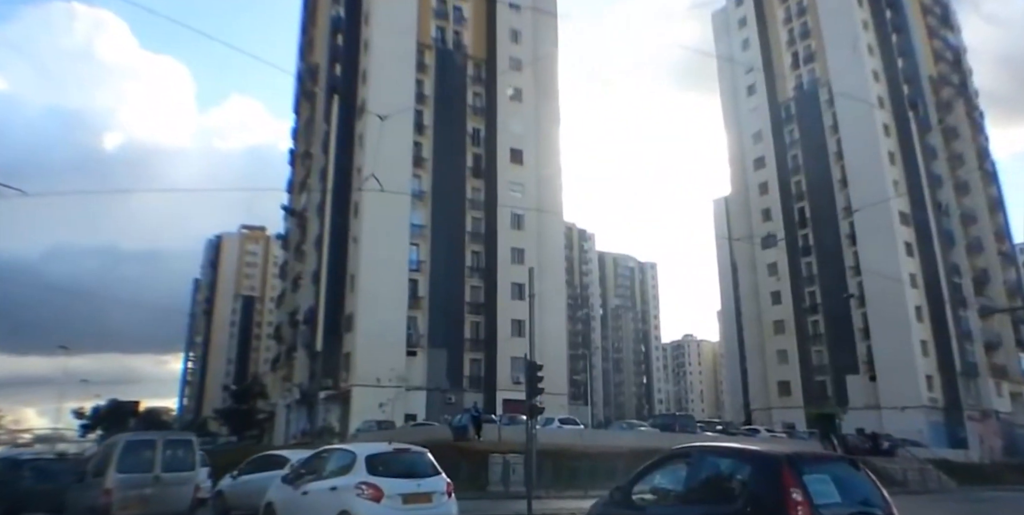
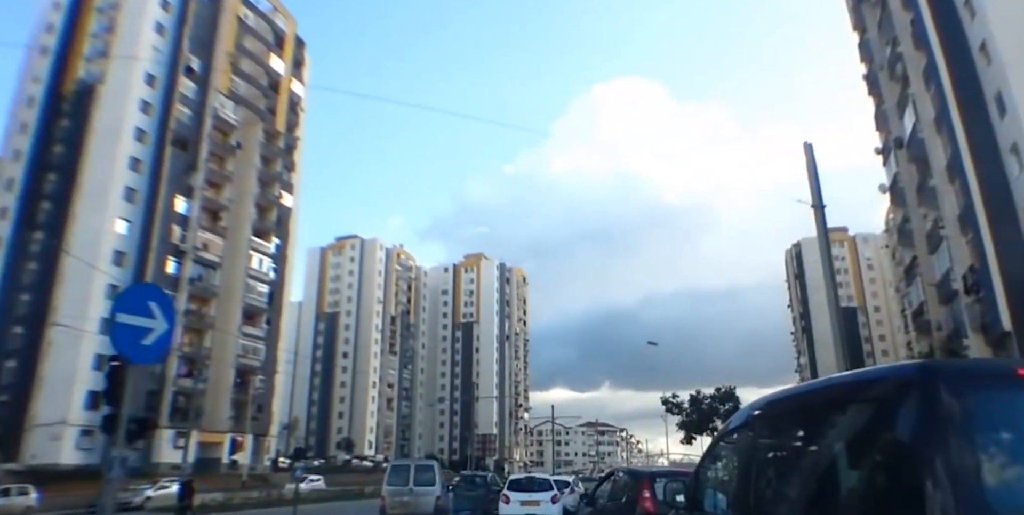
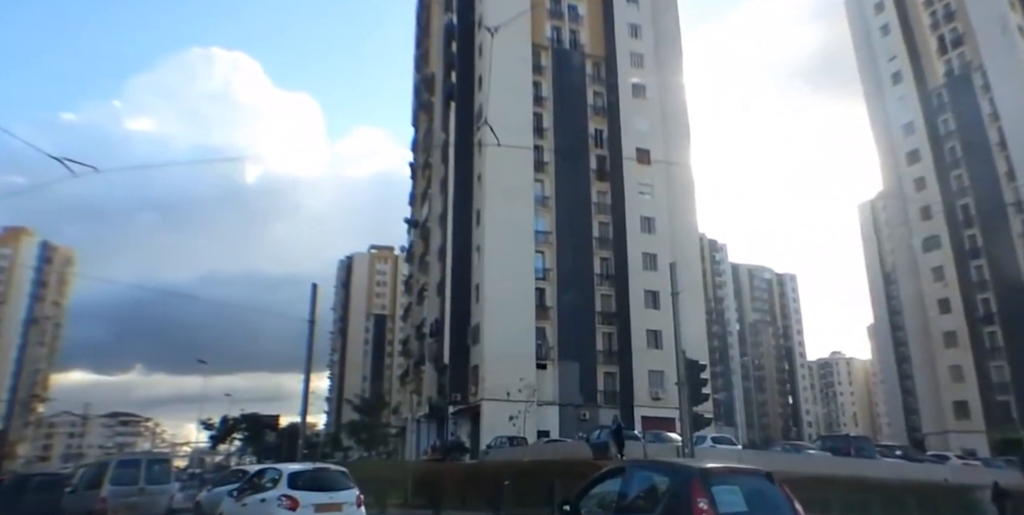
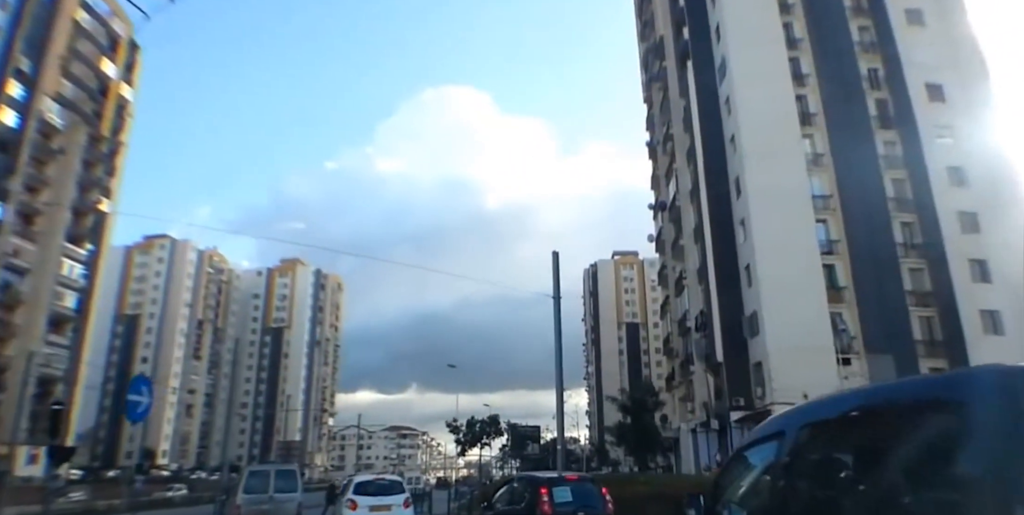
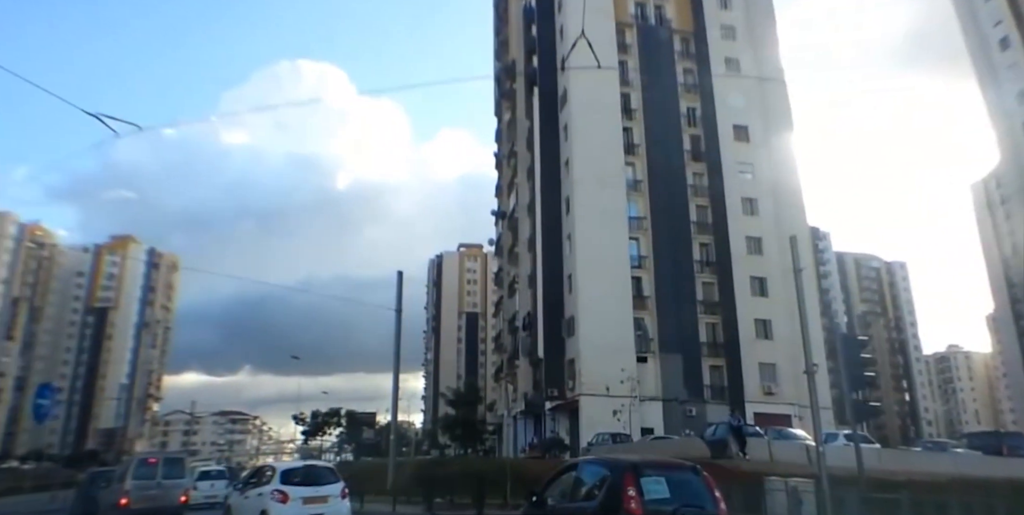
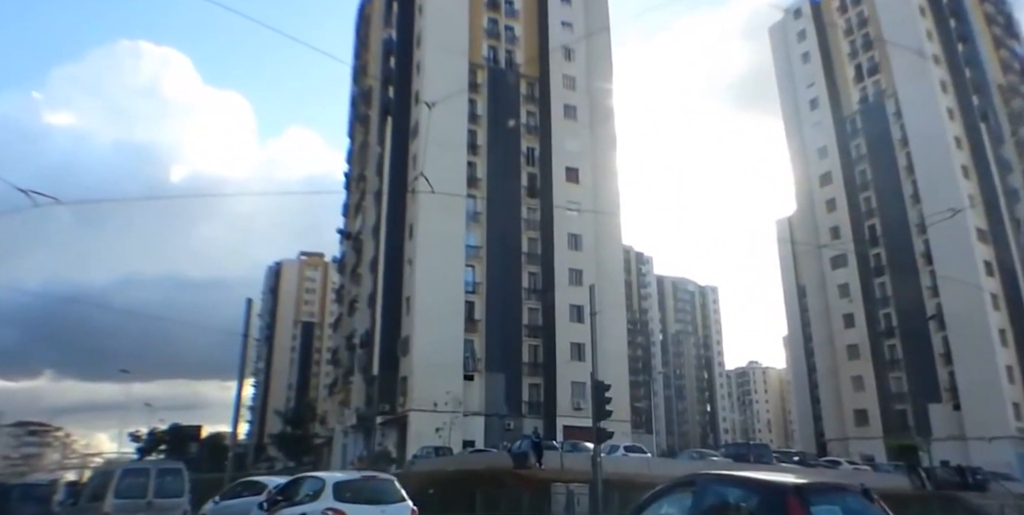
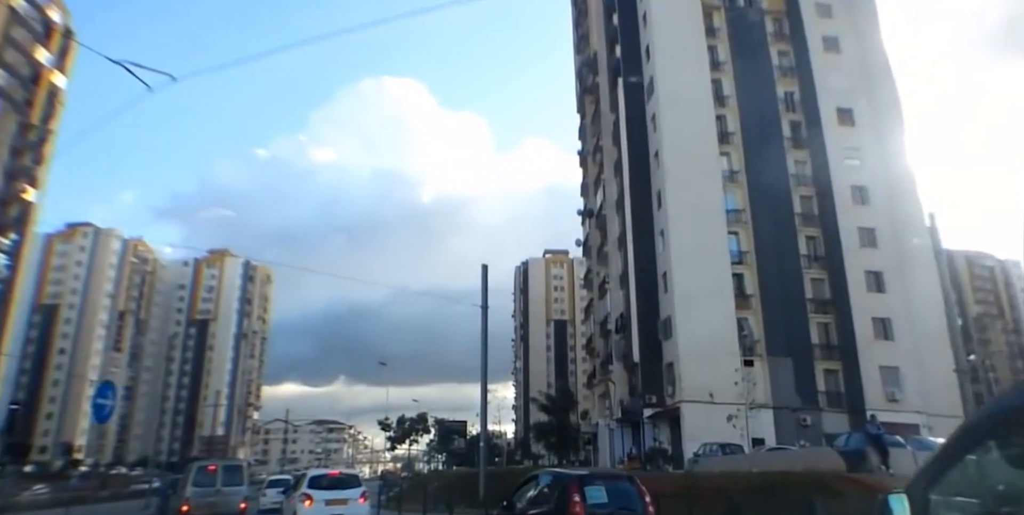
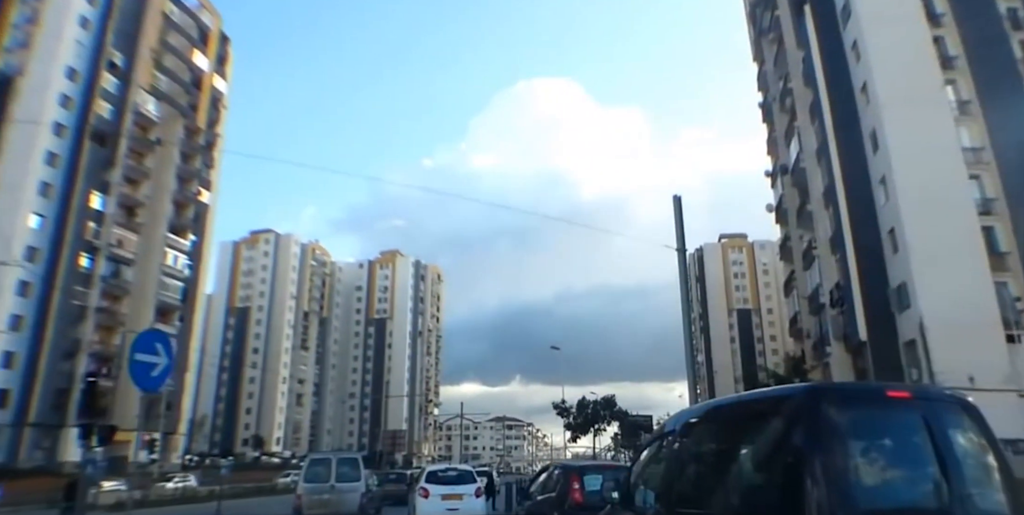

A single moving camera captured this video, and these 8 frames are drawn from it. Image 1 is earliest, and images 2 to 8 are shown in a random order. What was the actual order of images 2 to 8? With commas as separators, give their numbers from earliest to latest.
6, 3, 5, 7, 4, 8, 2
